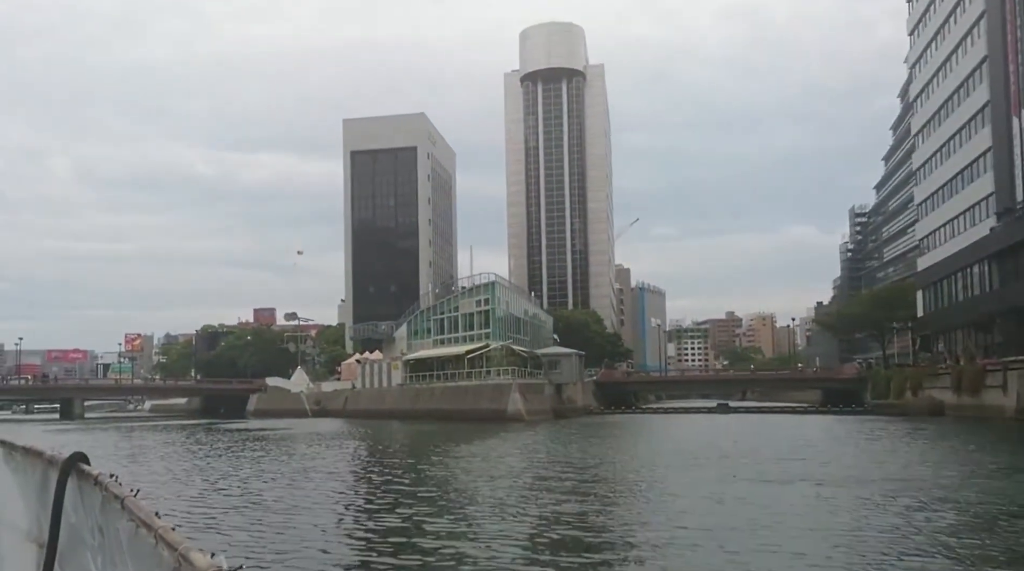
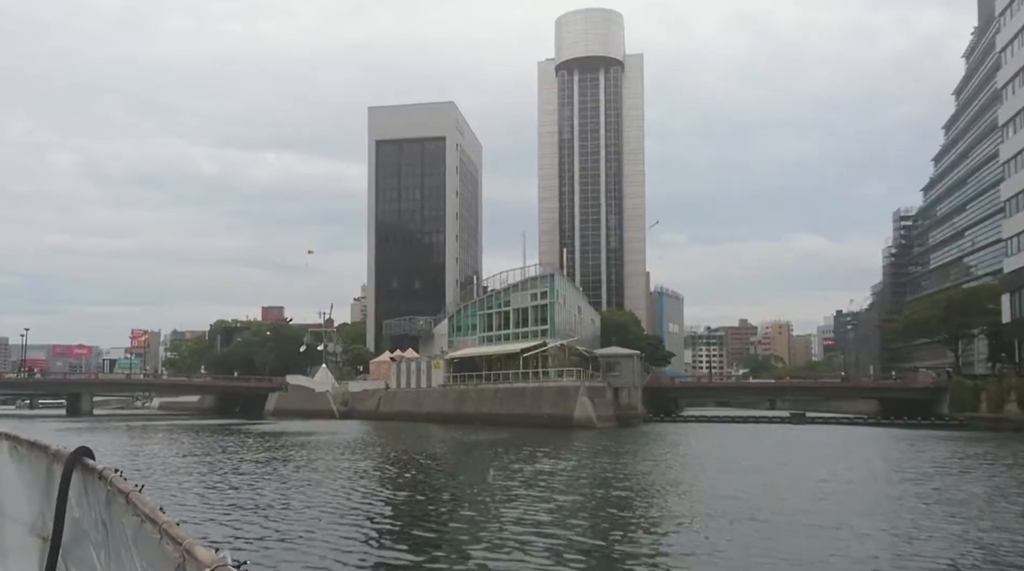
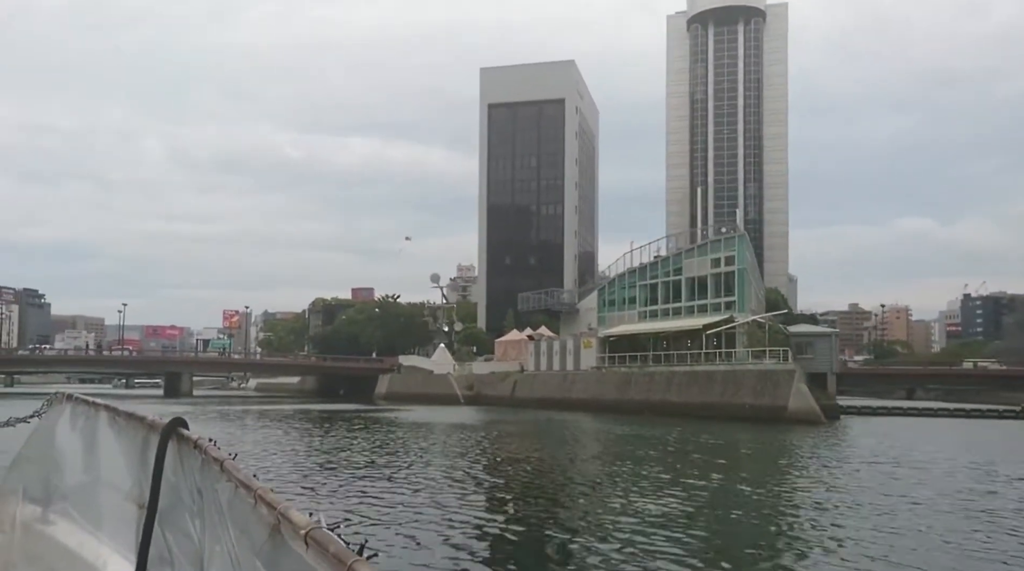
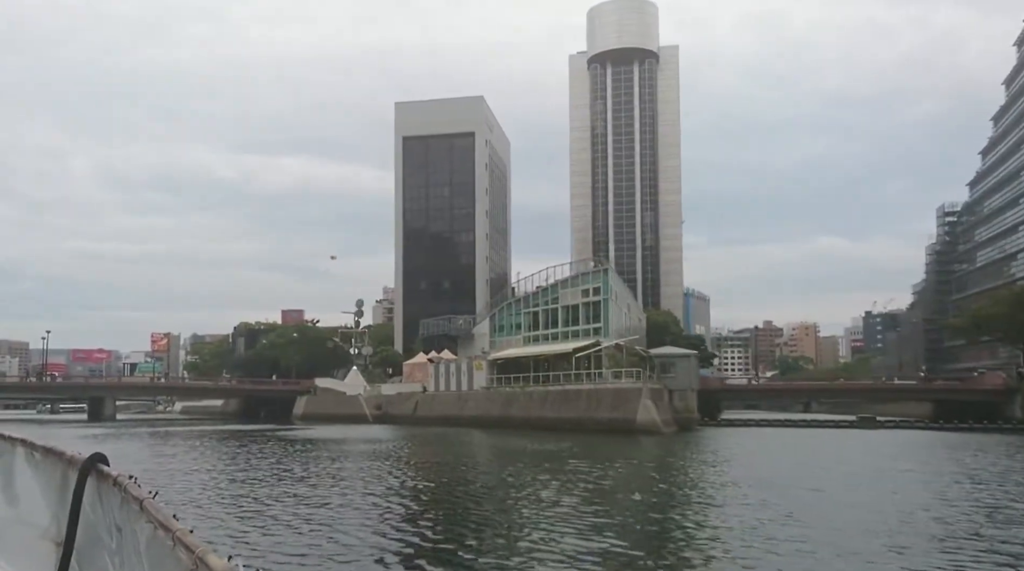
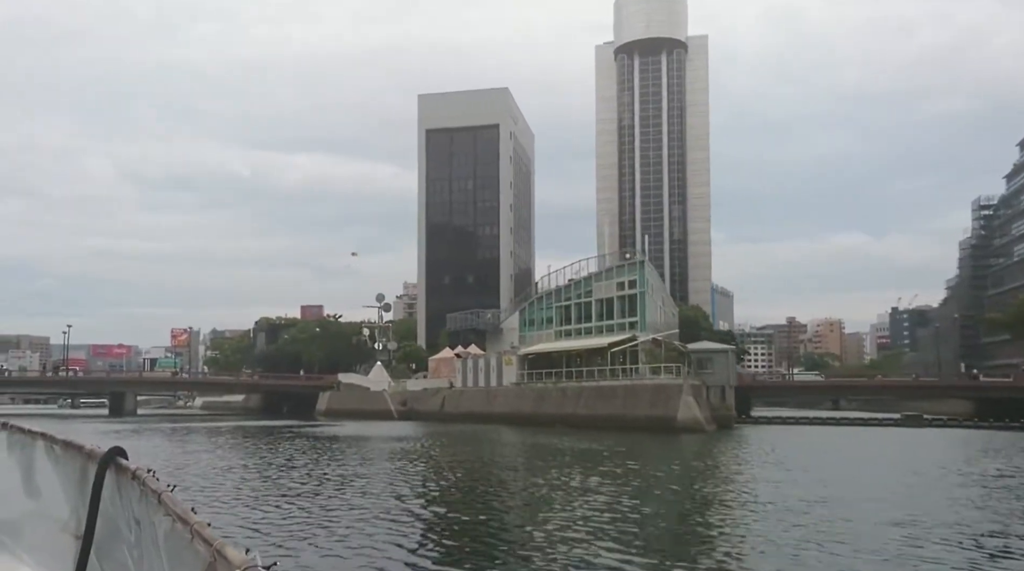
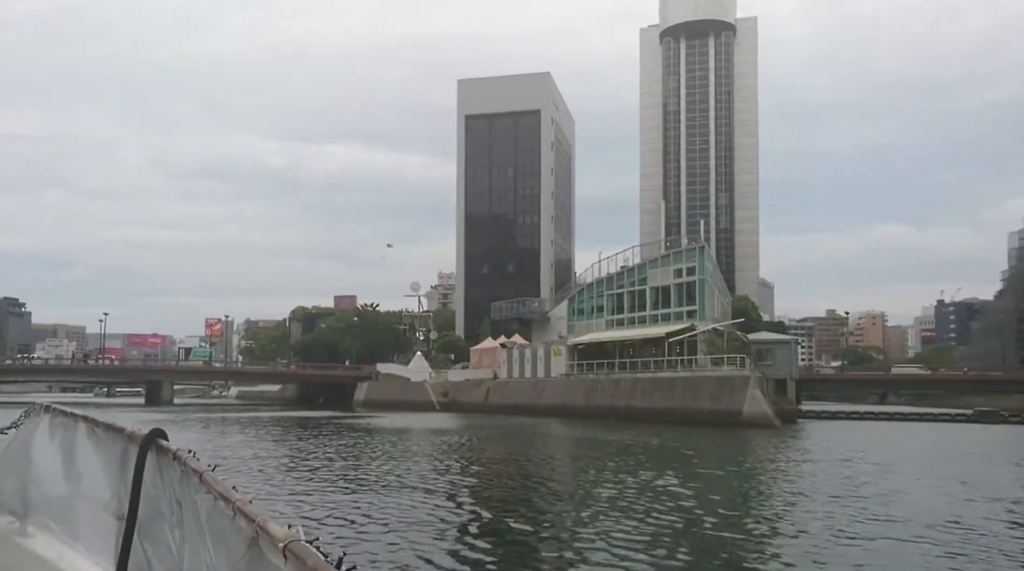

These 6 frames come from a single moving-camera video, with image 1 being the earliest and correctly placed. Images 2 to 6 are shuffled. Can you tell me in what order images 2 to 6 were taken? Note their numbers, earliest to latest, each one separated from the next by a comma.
2, 4, 5, 6, 3
